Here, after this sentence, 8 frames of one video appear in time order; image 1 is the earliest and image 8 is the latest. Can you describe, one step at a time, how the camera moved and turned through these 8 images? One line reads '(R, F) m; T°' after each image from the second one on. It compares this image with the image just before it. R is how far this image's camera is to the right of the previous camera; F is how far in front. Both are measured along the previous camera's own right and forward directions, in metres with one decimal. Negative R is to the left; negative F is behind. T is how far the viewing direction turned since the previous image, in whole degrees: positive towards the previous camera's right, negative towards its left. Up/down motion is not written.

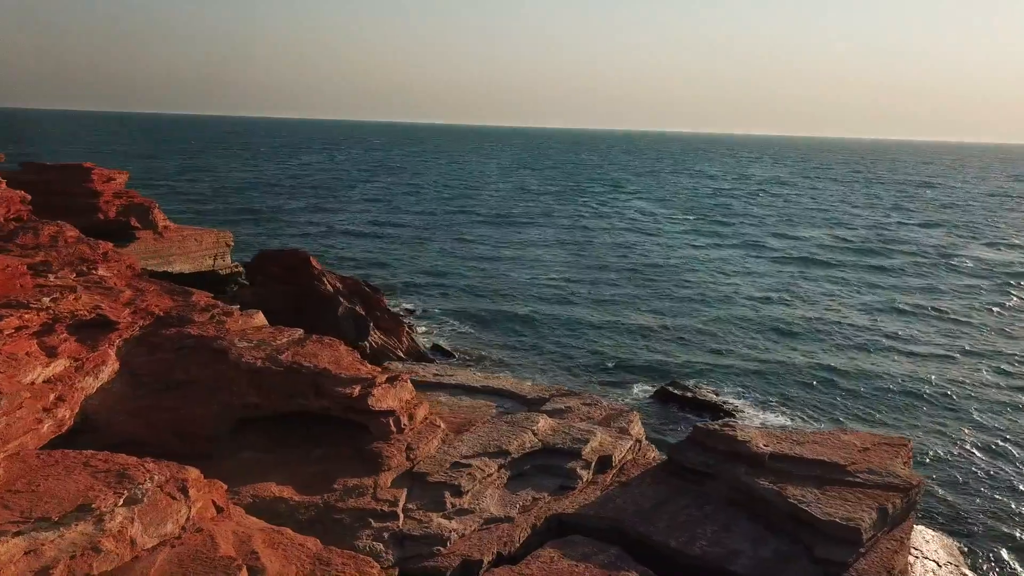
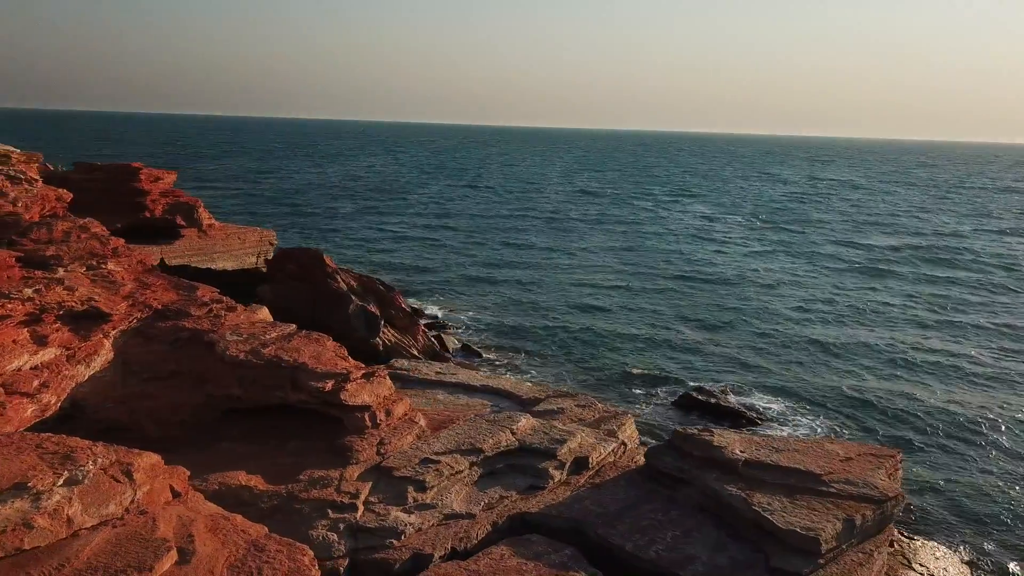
(+1.3, 0.0) m; -5°
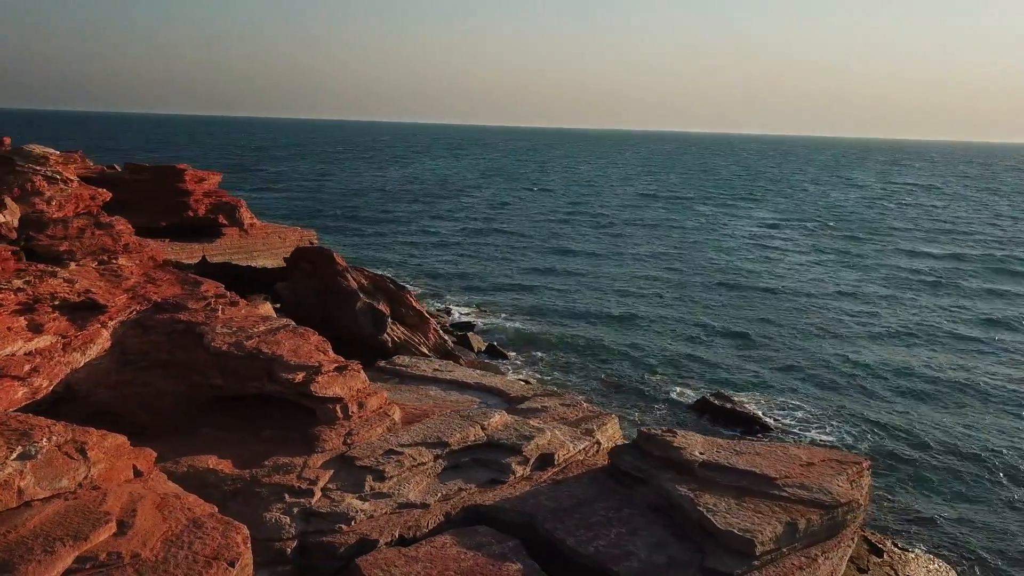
(+1.5, -0.3) m; -5°
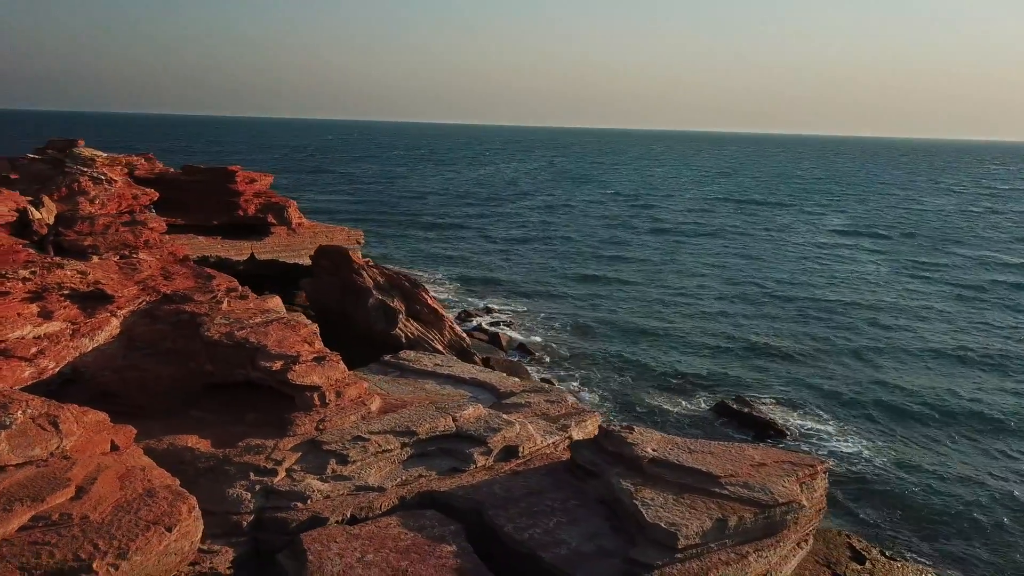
(+1.7, -0.4) m; -6°
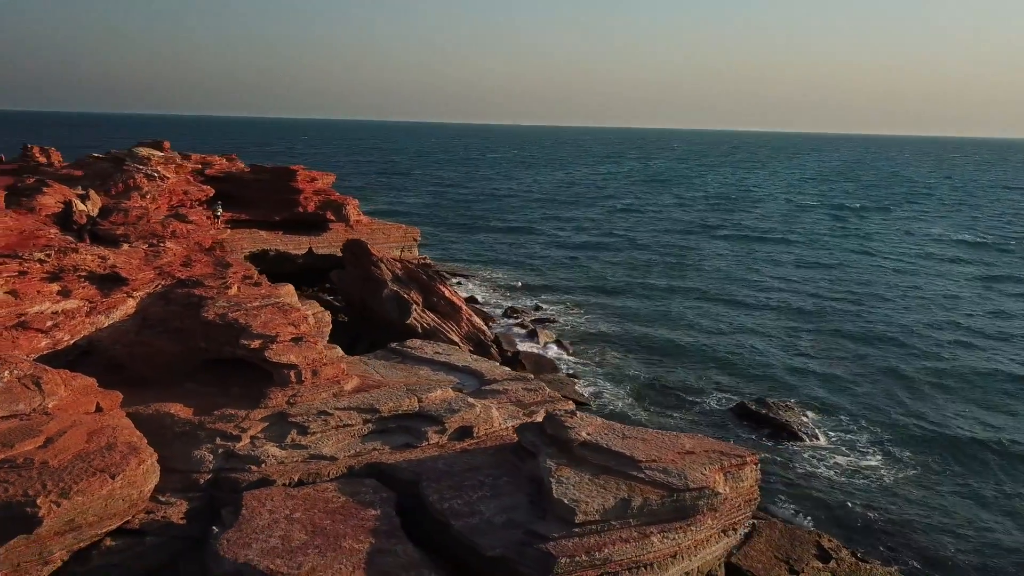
(+2.4, -0.6) m; -7°
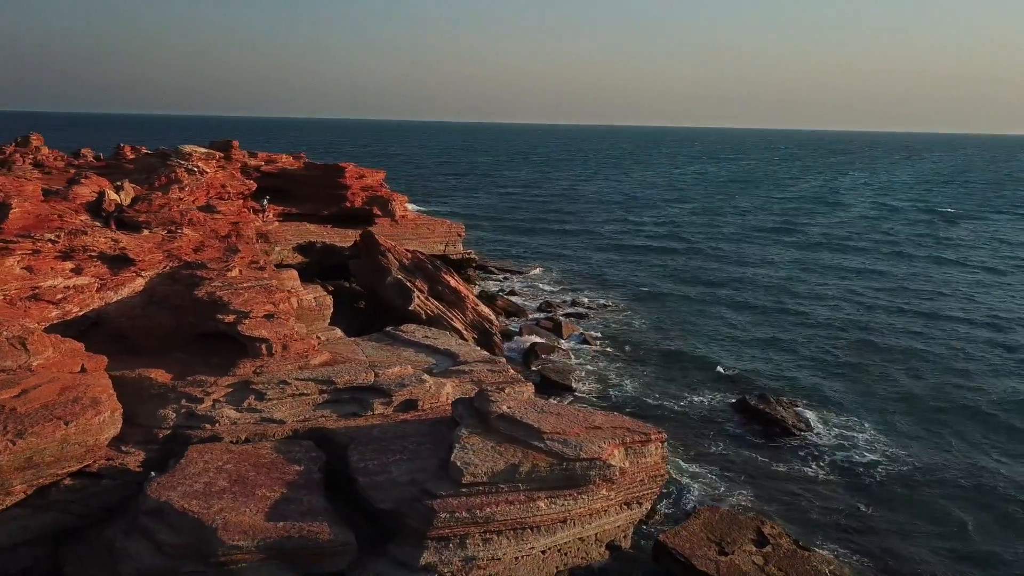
(+2.8, -0.7) m; -7°
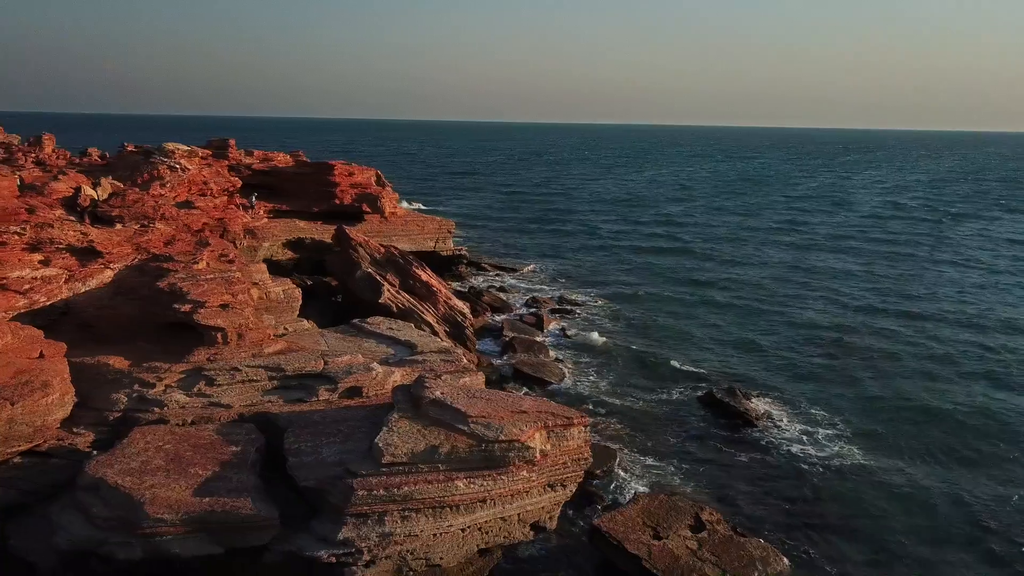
(+1.4, -0.4) m; -1°
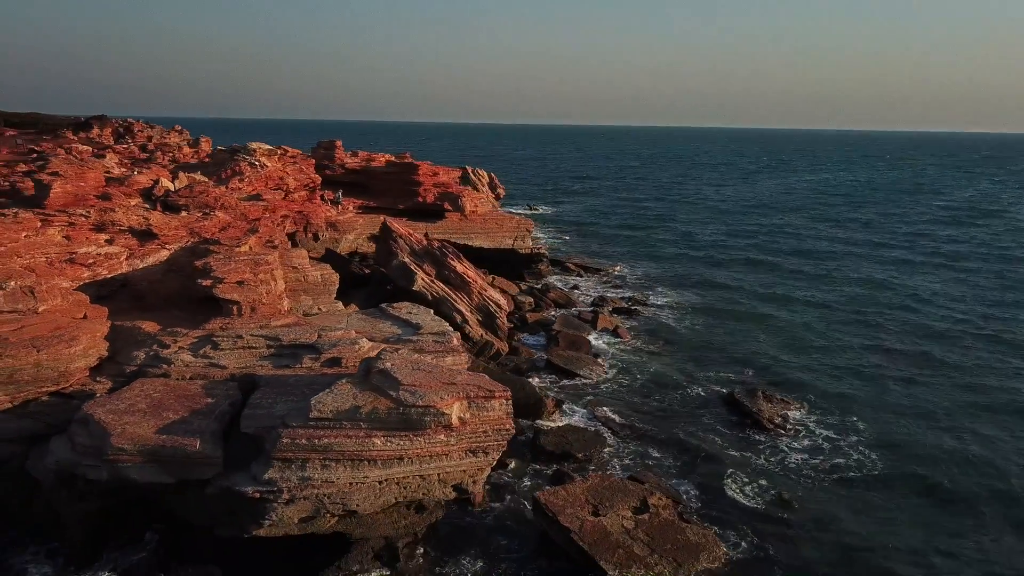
(+3.8, -0.9) m; -11°
